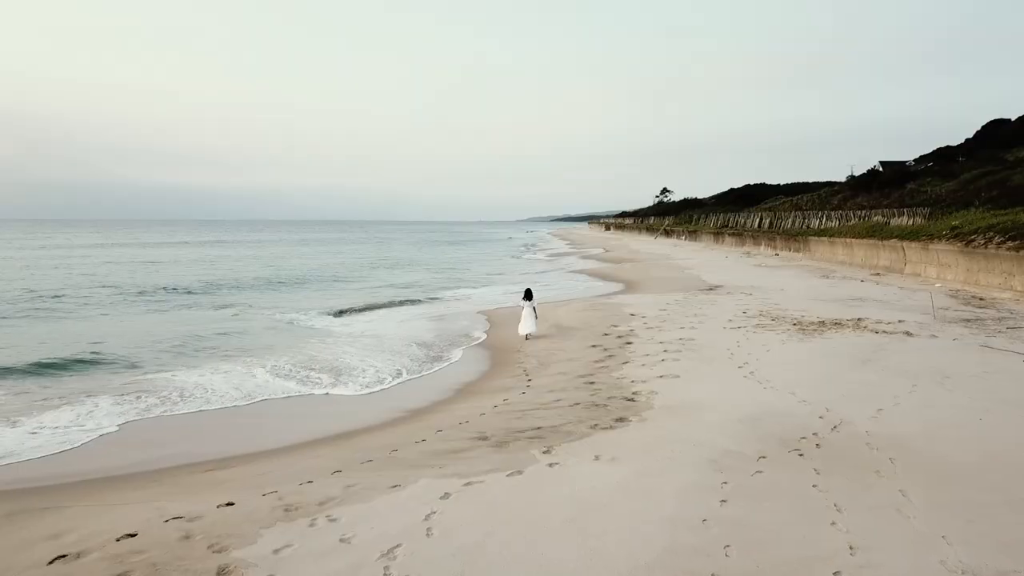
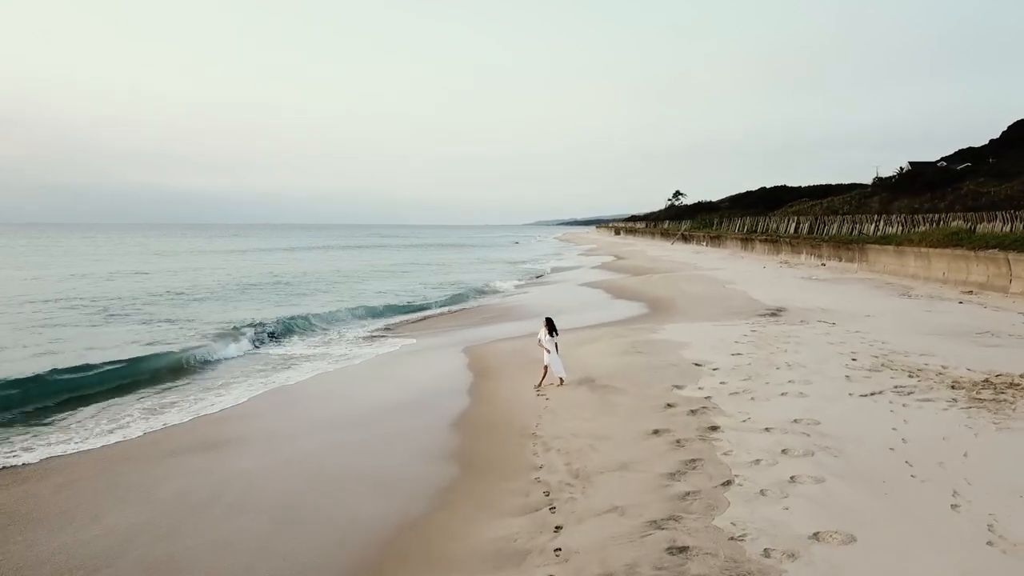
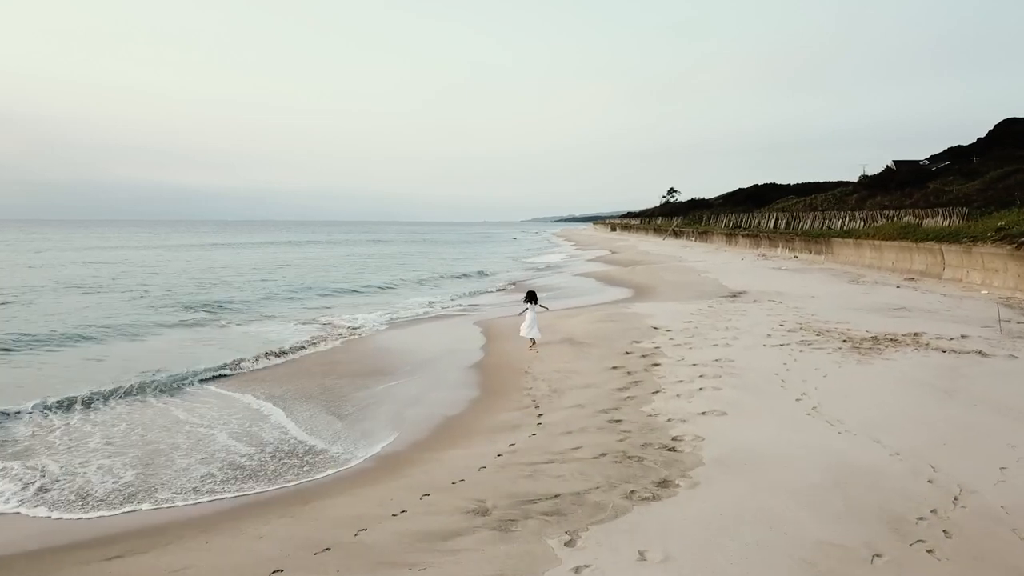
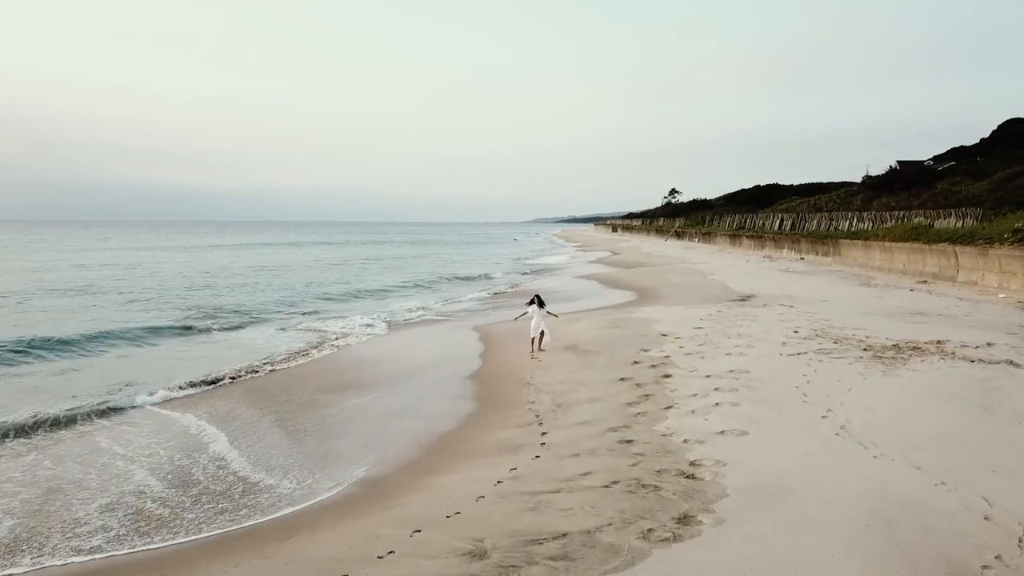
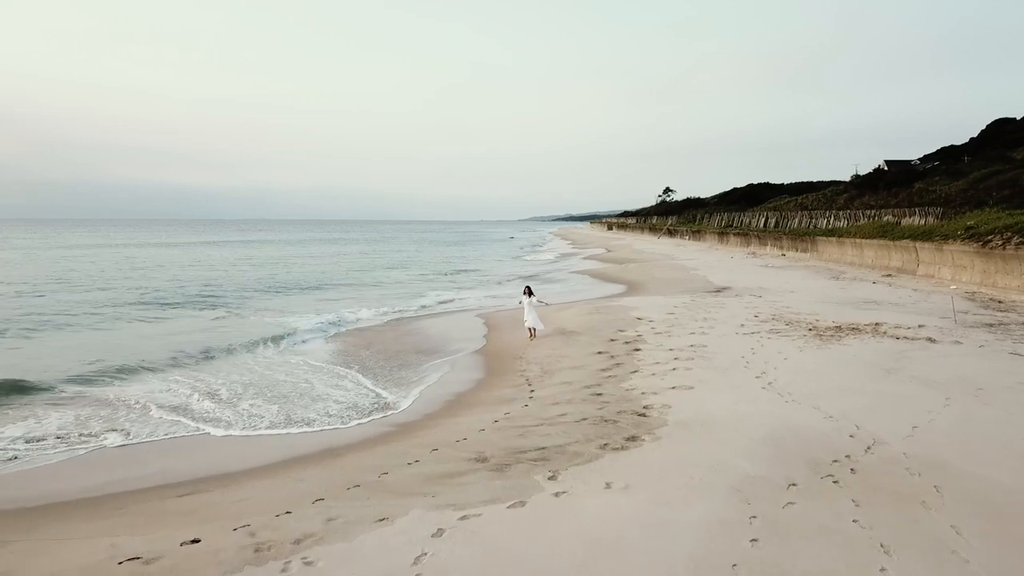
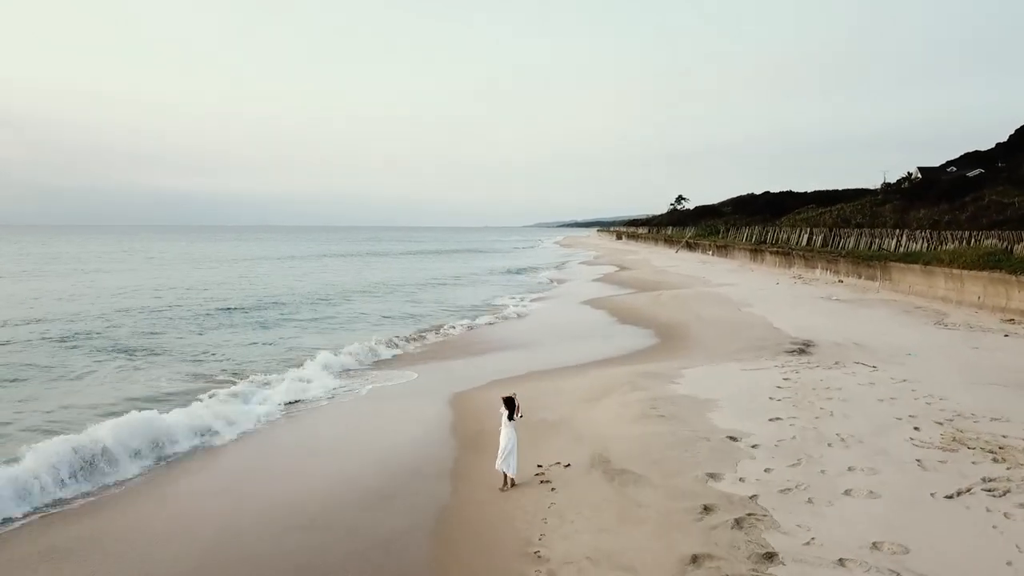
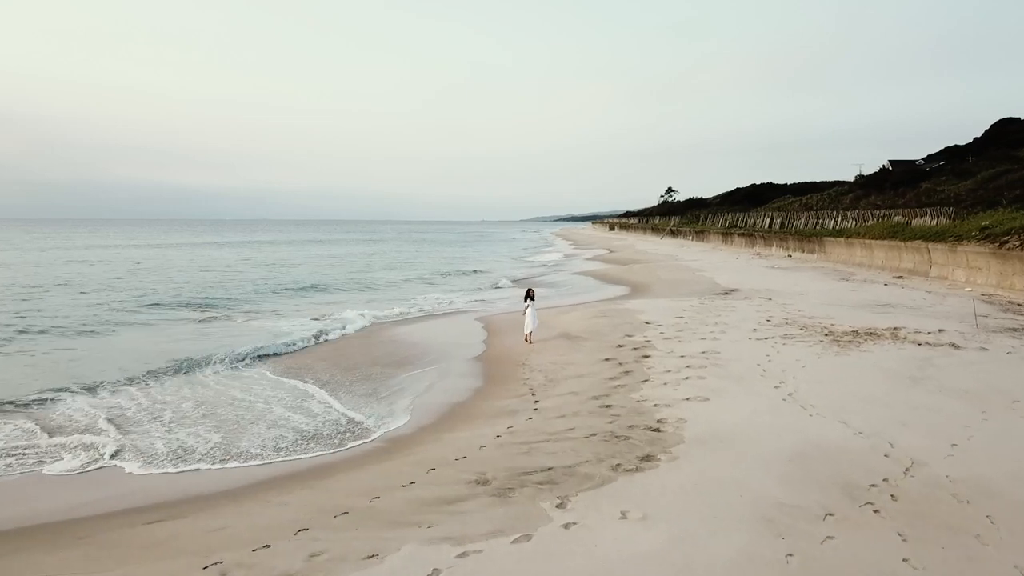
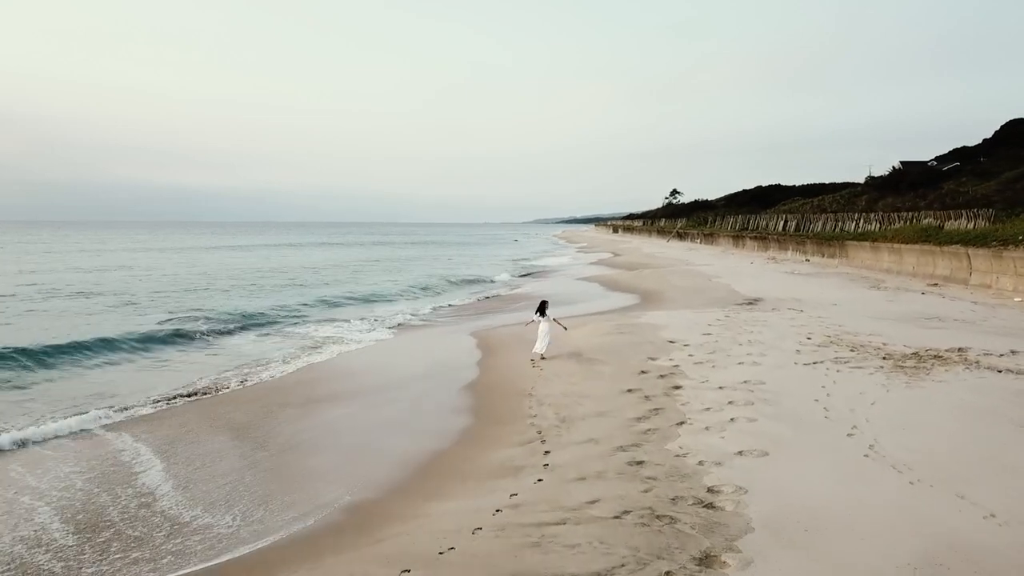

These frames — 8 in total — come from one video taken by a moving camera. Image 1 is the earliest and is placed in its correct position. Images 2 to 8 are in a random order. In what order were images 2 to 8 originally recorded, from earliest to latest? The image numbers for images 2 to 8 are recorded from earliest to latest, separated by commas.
5, 7, 3, 4, 8, 2, 6
